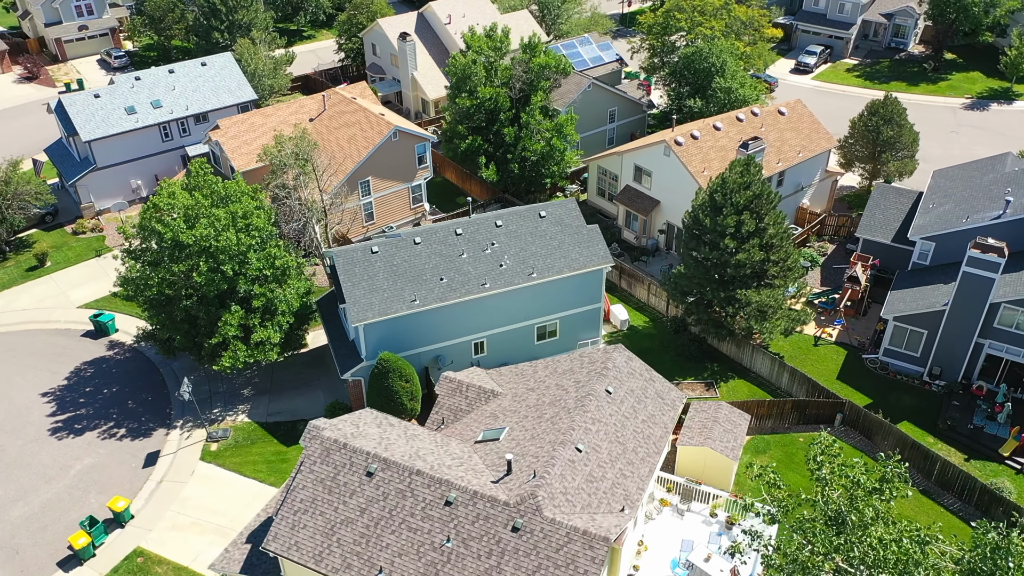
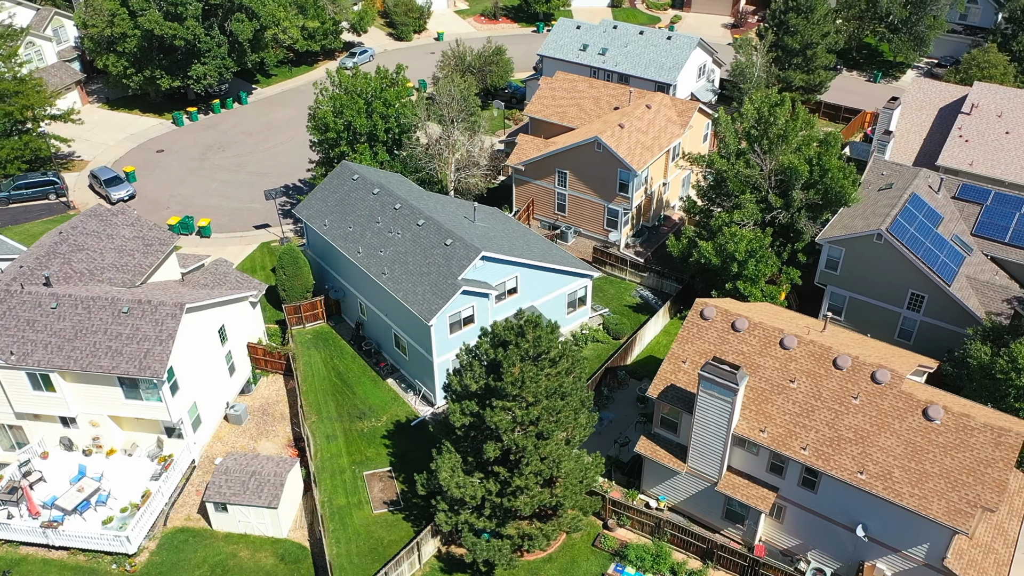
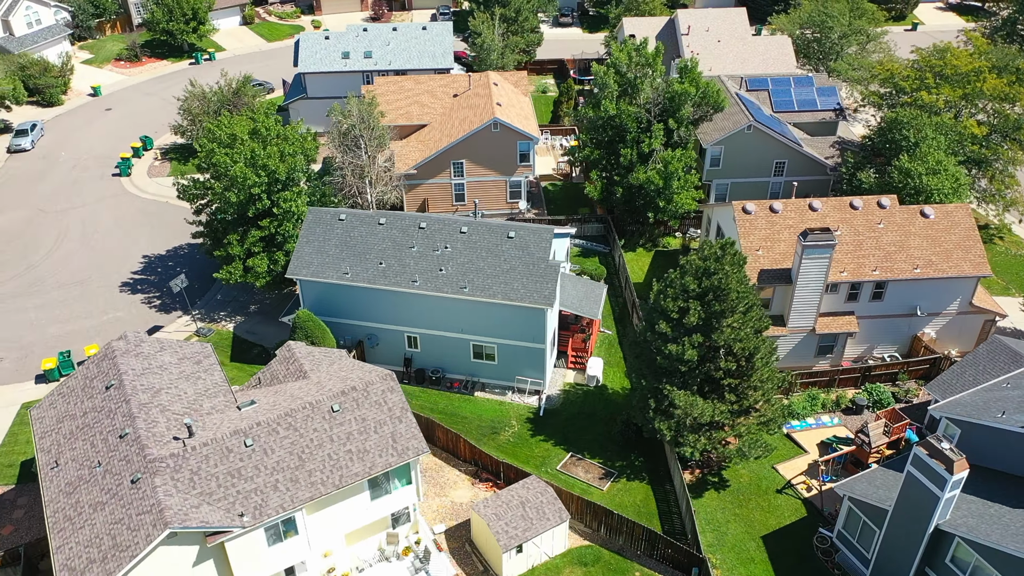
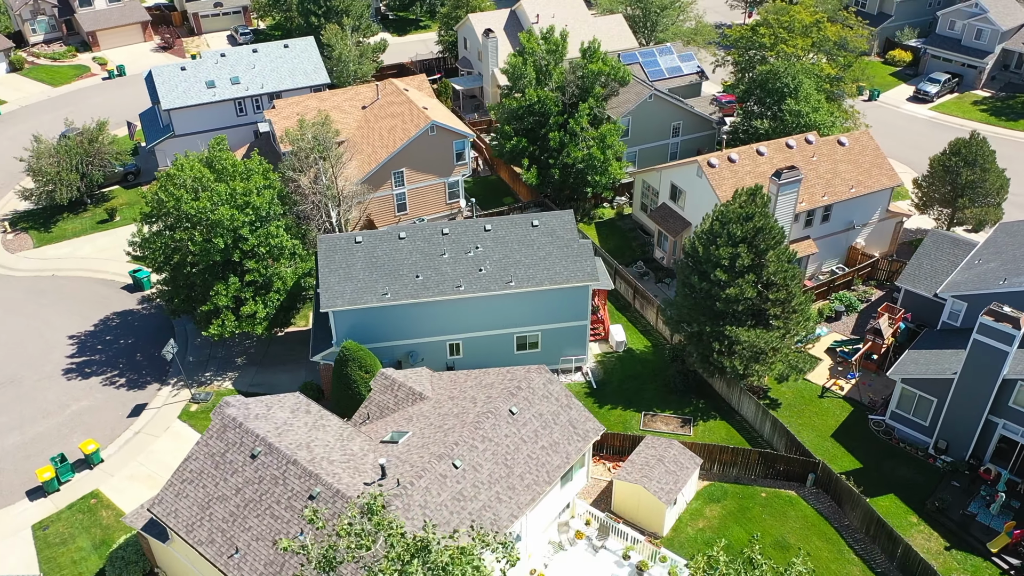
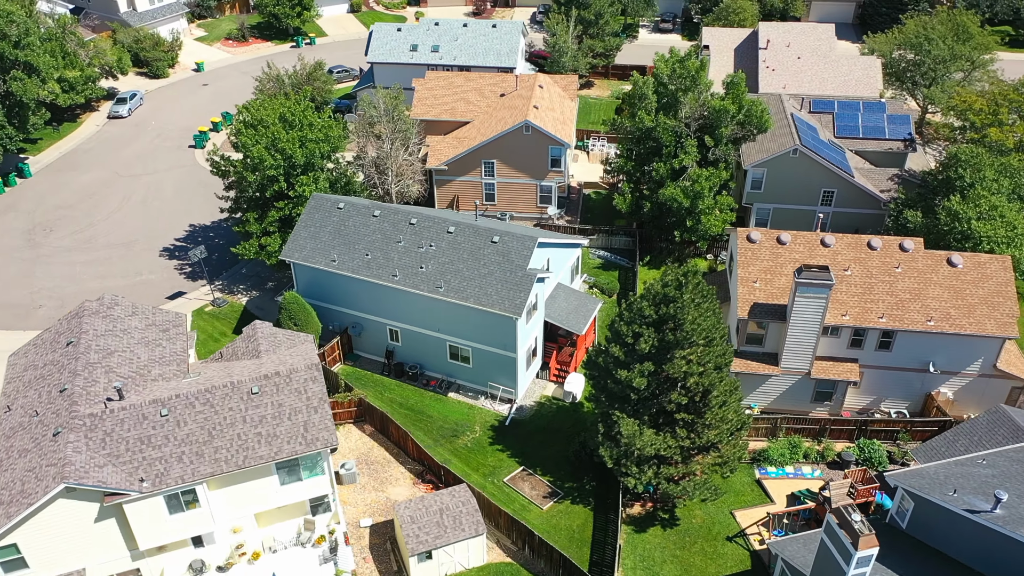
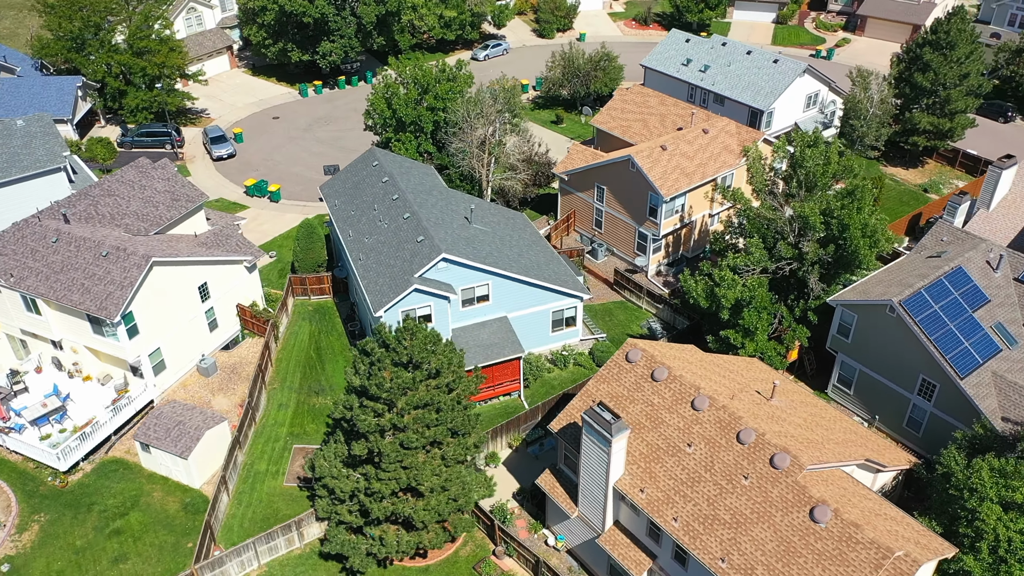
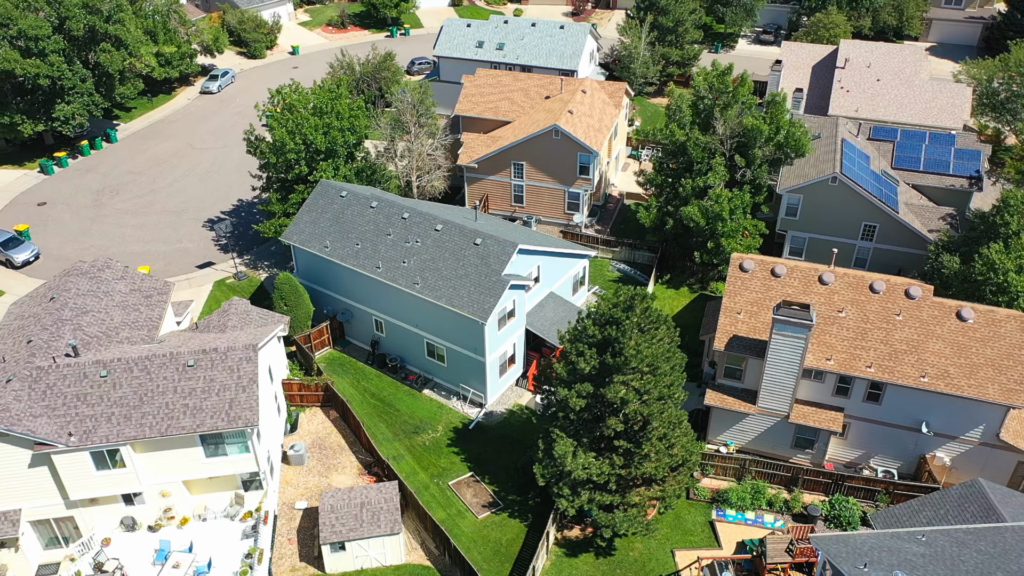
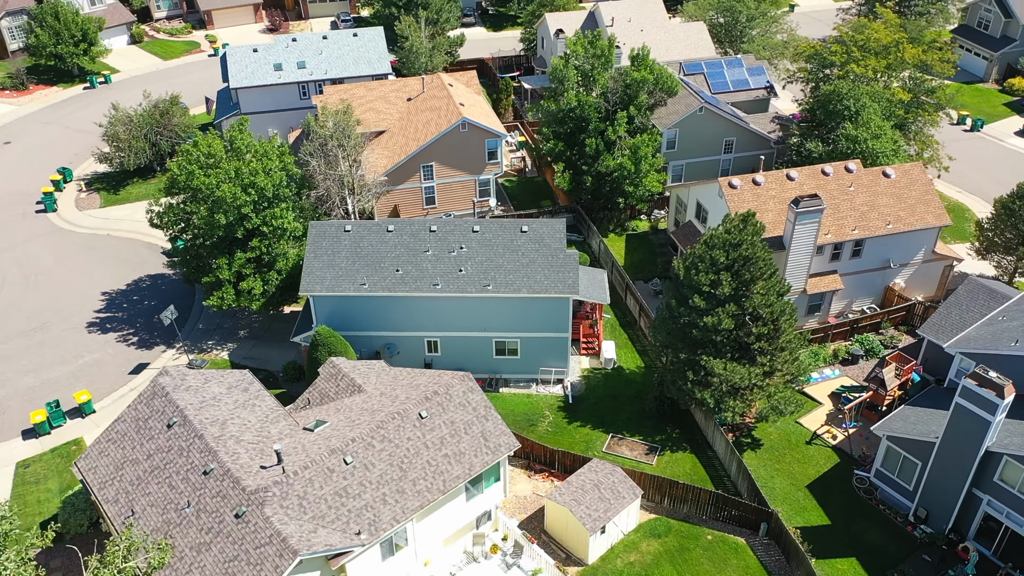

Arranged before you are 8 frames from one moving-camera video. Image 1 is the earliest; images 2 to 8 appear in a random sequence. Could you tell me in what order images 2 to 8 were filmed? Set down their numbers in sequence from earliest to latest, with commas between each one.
4, 8, 3, 5, 7, 2, 6
